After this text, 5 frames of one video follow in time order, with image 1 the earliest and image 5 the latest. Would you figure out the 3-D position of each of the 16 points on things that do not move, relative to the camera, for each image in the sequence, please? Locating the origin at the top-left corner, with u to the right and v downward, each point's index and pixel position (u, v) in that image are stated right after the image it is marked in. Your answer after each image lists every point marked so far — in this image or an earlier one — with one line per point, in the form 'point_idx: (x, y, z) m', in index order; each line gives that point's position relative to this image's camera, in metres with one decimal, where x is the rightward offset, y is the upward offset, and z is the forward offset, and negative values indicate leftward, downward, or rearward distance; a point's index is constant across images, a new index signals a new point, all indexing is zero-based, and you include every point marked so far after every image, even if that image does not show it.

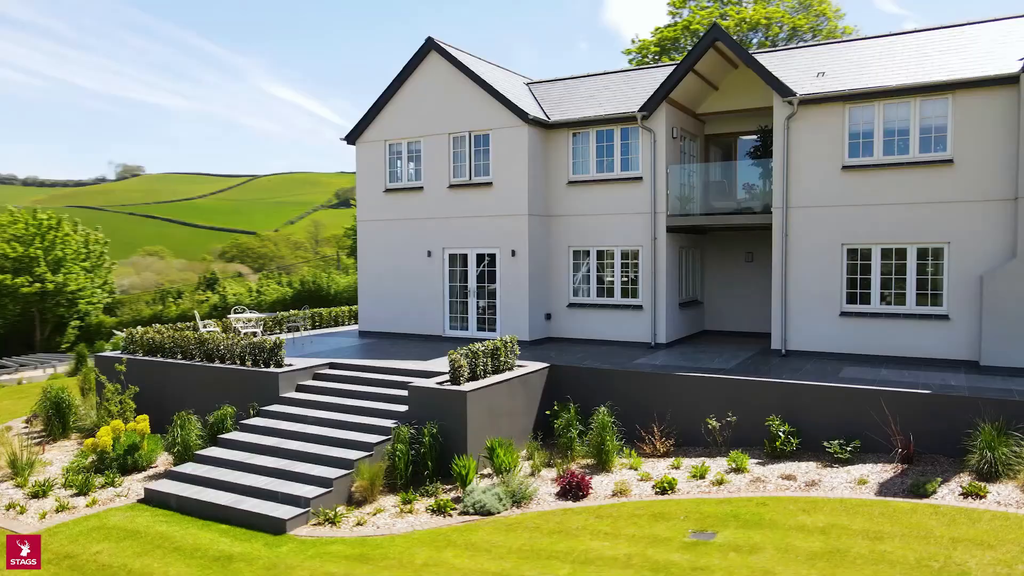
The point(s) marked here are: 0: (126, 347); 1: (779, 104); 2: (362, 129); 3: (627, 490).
0: (-8.4, -1.3, +16.0) m
1: (+5.2, +3.6, +14.6) m
2: (-3.7, +3.9, +18.3) m
3: (+1.6, -2.9, +10.6) m
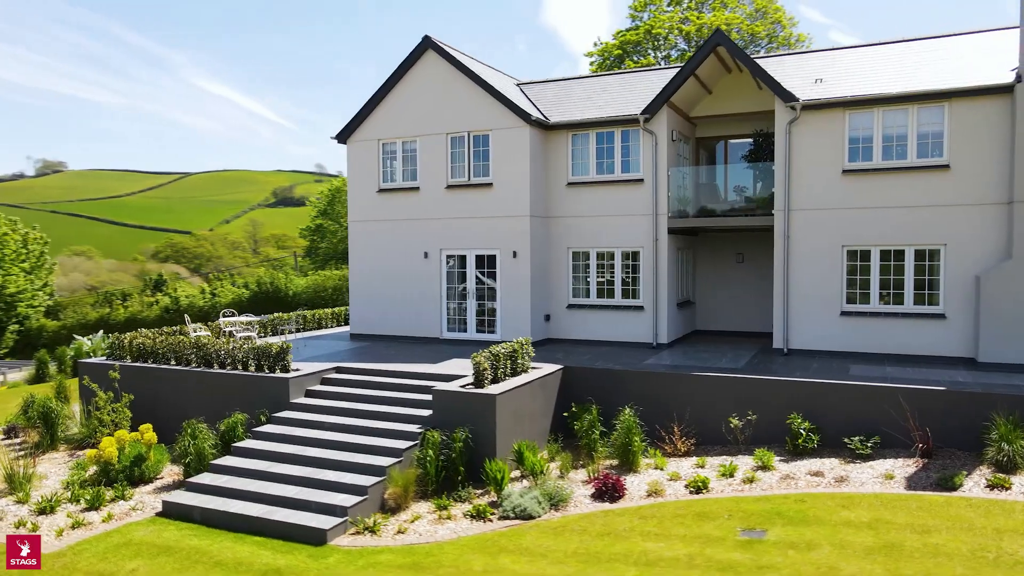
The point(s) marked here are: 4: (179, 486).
0: (-8.3, -1.3, +15.3) m
1: (+5.4, +3.6, +14.9) m
2: (-3.8, +3.9, +17.9) m
3: (+2.2, -2.9, +10.7) m
4: (-5.0, -3.1, +11.6) m
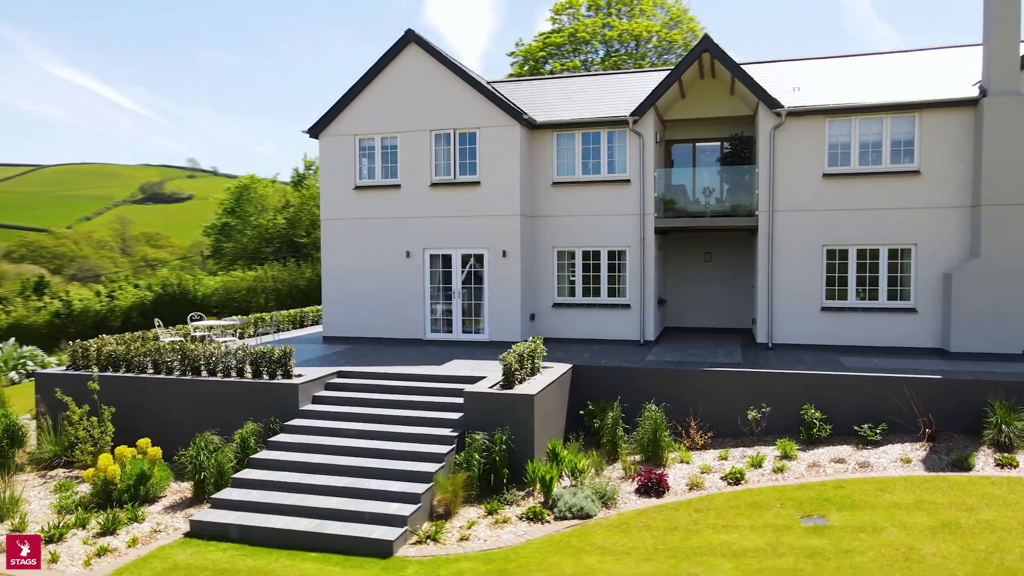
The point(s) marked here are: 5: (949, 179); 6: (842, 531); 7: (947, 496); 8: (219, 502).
0: (-8.3, -1.4, +13.9) m
1: (+5.3, +3.7, +15.6) m
2: (-4.3, +3.9, +17.2) m
3: (+2.8, -2.9, +11.0) m
4: (-4.5, -3.2, +10.8) m
5: (+8.7, +2.2, +14.8) m
6: (+4.0, -2.9, +8.9) m
7: (+5.7, -2.7, +9.8) m
8: (-4.0, -2.9, +10.2) m
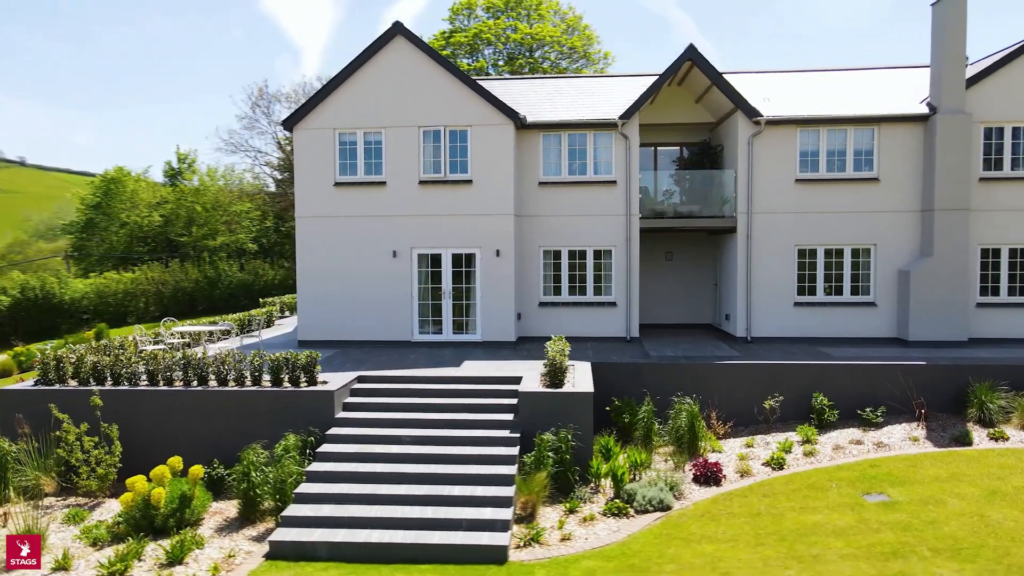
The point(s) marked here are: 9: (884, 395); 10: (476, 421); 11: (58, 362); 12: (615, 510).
0: (-7.7, -1.4, +12.3) m
1: (+5.2, +3.7, +16.7) m
2: (-4.5, +3.8, +16.3) m
3: (+3.7, -2.8, +11.6) m
4: (-3.4, -3.2, +10.0) m
5: (+8.7, +2.3, +16.5) m
6: (+5.3, -2.9, +9.8) m
7: (+6.8, -2.7, +11.0) m
8: (-2.8, -2.9, +9.4) m
9: (+6.8, -2.0, +13.6) m
10: (-0.6, -2.1, +11.5) m
11: (-7.5, -1.2, +12.3) m
12: (+1.4, -3.0, +10.2) m
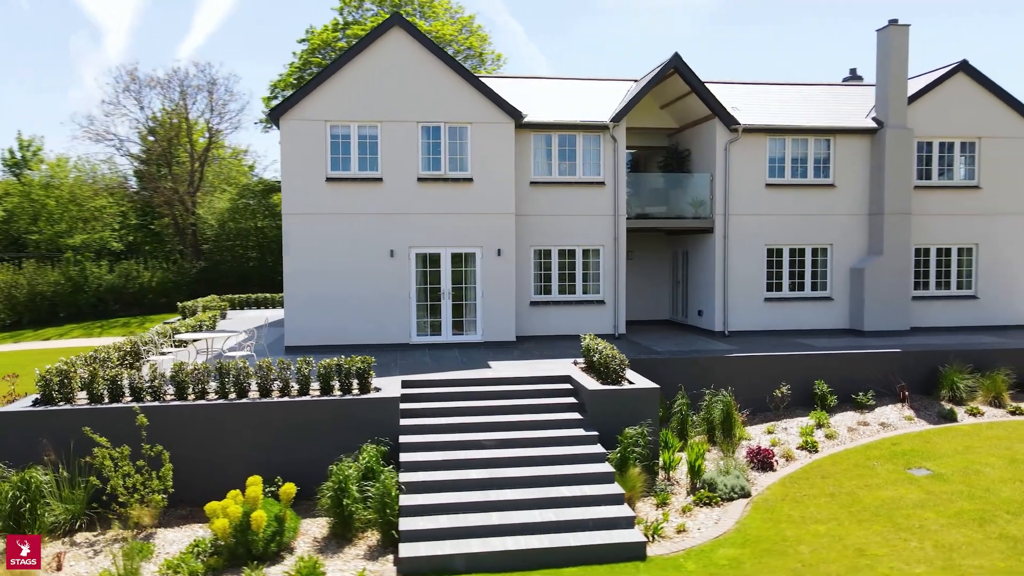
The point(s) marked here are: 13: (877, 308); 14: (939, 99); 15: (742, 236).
0: (-6.6, -1.5, +10.6) m
1: (+5.0, +3.8, +17.7) m
2: (-4.4, +3.8, +15.2) m
3: (+4.7, -2.8, +12.5) m
4: (-1.9, -3.2, +9.4) m
5: (+8.4, +2.4, +18.3) m
6: (+6.6, -2.8, +11.1) m
7: (+7.9, -2.6, +12.6) m
8: (-1.2, -3.0, +8.9) m
9: (+7.3, -1.9, +15.1) m
10: (+0.5, -2.1, +11.4) m
11: (-6.4, -1.3, +10.7) m
12: (+2.8, -3.0, +10.6) m
13: (+8.8, -0.5, +18.0) m
14: (+10.5, +4.7, +18.3) m
15: (+5.6, +1.3, +18.0) m
